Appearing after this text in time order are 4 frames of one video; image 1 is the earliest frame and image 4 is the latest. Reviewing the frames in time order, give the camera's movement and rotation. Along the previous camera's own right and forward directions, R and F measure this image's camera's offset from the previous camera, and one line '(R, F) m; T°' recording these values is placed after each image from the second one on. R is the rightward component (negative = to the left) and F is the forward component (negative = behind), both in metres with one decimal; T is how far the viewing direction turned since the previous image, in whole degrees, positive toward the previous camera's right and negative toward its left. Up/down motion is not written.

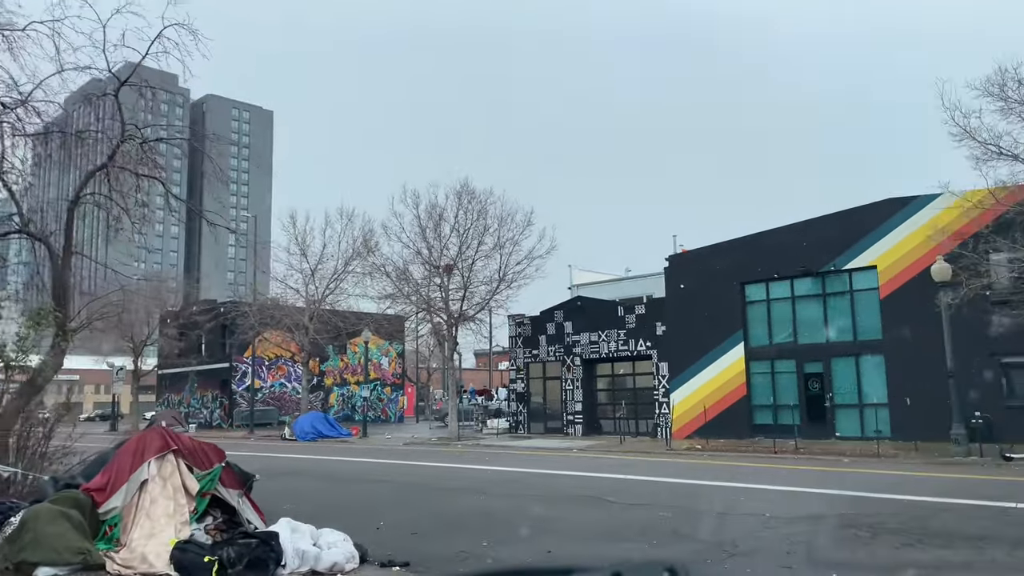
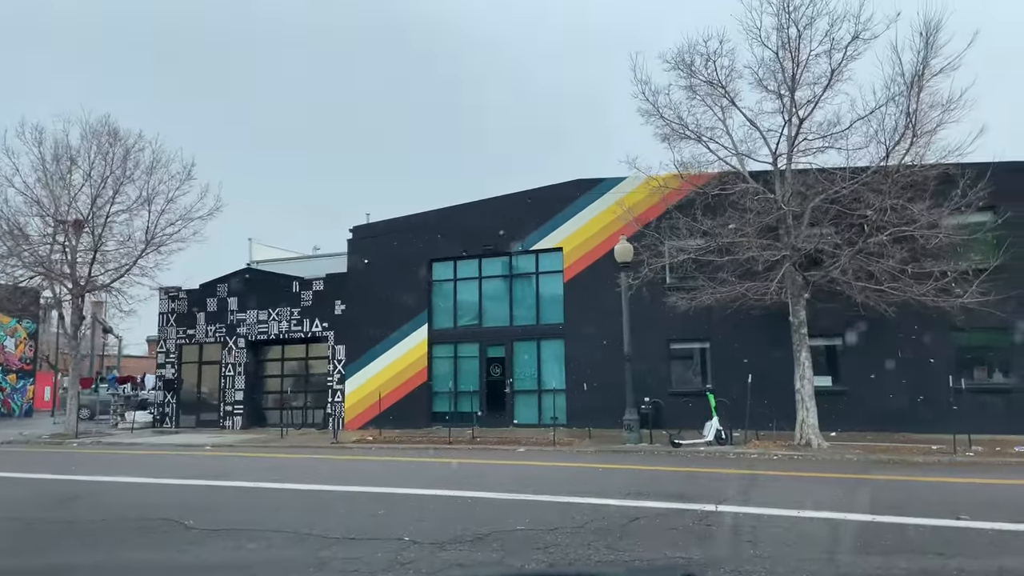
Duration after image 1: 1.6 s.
(+1.3, +3.0) m; +21°
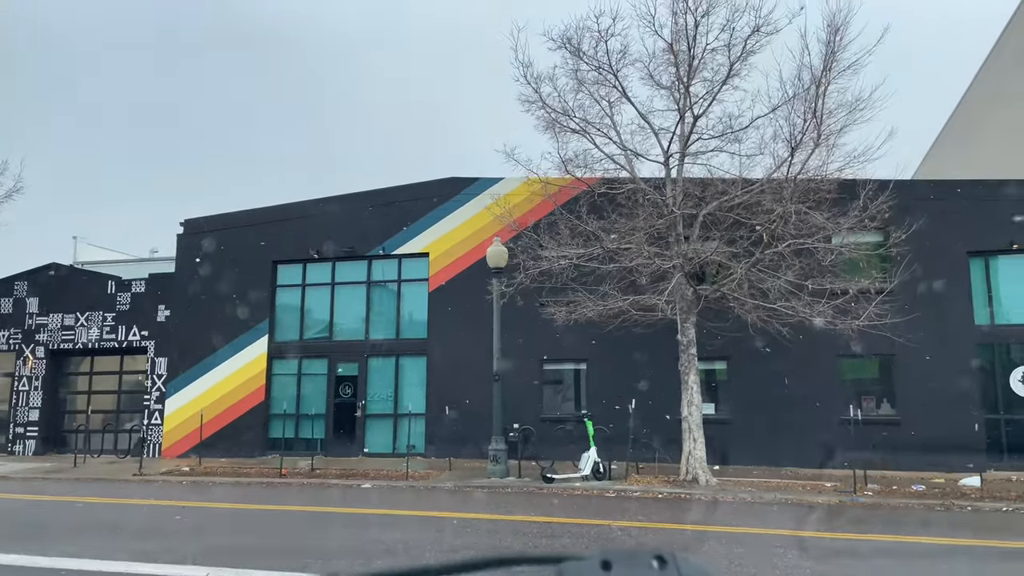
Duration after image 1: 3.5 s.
(+0.4, +2.6) m; +9°
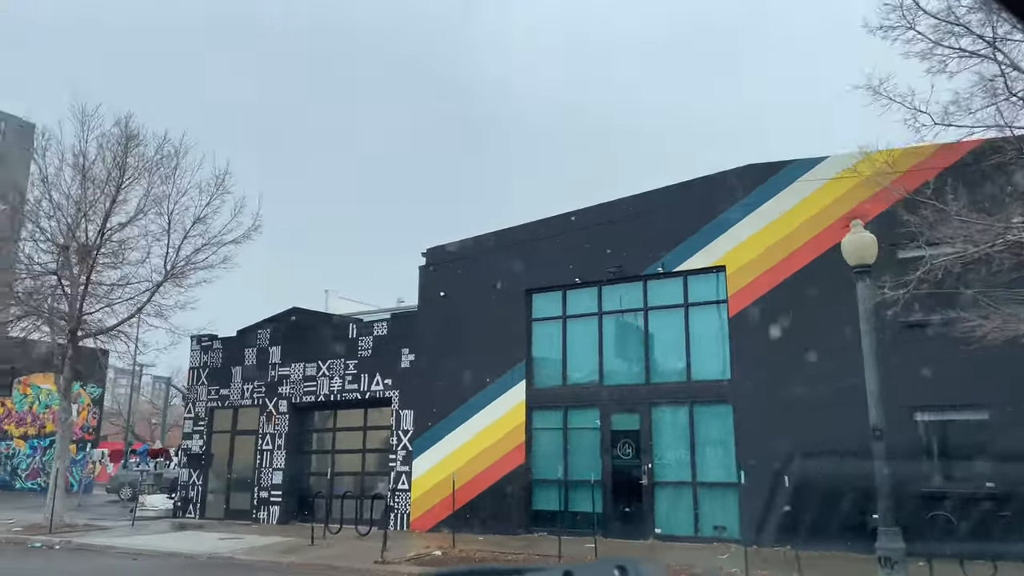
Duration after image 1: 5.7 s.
(-1.8, +4.6) m; -16°
